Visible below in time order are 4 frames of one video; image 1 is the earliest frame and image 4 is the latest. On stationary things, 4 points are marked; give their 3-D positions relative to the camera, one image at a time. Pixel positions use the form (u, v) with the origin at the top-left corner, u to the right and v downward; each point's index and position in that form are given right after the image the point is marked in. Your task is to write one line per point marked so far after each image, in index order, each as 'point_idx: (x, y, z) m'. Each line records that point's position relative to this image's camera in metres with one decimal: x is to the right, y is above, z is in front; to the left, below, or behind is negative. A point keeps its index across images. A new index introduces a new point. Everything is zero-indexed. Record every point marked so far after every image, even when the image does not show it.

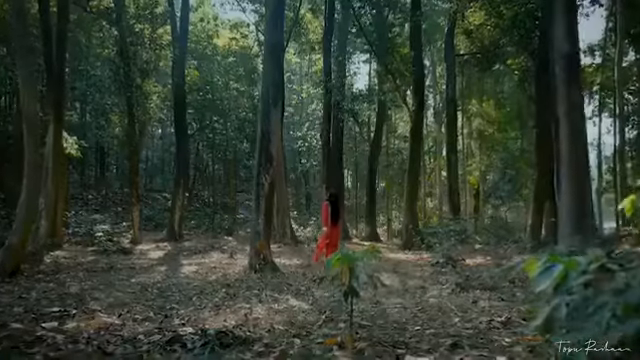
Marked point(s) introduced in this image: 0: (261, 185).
0: (-1.0, -0.1, +10.1) m
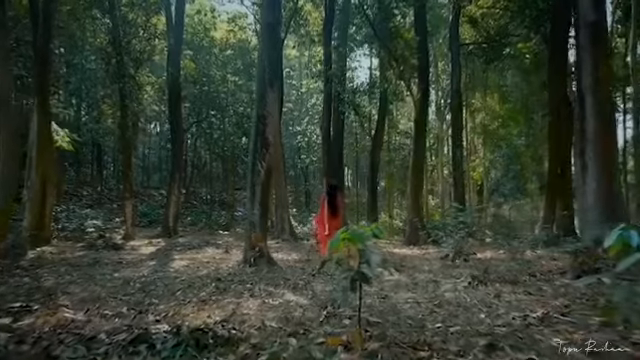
0: (-1.0, +0.1, +9.4) m
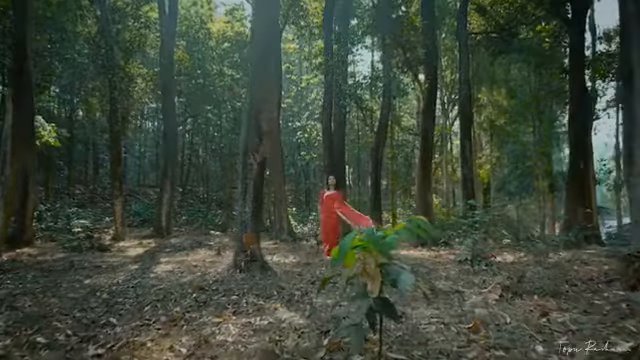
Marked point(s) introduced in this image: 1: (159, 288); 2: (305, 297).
0: (-1.0, +0.2, +8.4) m
1: (-1.7, -1.1, +6.3) m
2: (-0.1, -1.0, +5.3) m
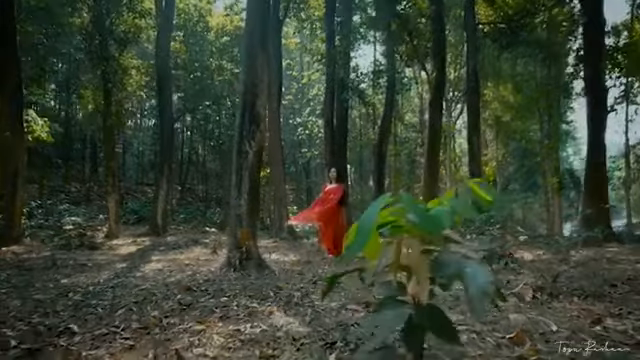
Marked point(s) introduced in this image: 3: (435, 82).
0: (-0.9, +0.3, +7.7) m
1: (-1.6, -1.0, +5.6) m
2: (-0.1, -0.9, +4.6) m
3: (+2.6, +2.2, +14.3) m
